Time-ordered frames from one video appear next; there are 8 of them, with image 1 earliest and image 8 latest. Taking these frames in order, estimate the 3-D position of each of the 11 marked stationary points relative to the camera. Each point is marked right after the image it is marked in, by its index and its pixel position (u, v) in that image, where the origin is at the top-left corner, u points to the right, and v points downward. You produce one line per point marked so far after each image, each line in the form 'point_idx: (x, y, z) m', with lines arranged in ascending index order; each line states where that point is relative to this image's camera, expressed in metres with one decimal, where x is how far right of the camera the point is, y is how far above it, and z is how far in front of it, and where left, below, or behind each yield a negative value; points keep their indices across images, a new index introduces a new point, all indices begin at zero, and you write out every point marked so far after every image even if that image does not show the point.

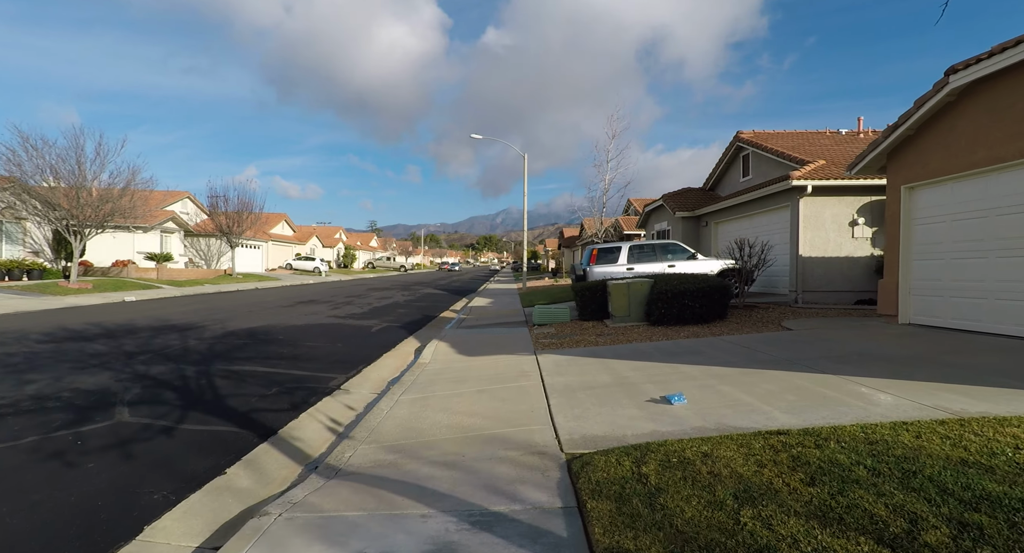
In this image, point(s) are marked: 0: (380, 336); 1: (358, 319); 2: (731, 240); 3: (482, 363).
0: (-3.2, -1.5, +11.8) m
1: (-4.7, -1.3, +14.9) m
2: (+7.6, +1.2, +16.6) m
3: (-0.5, -1.5, +8.4) m
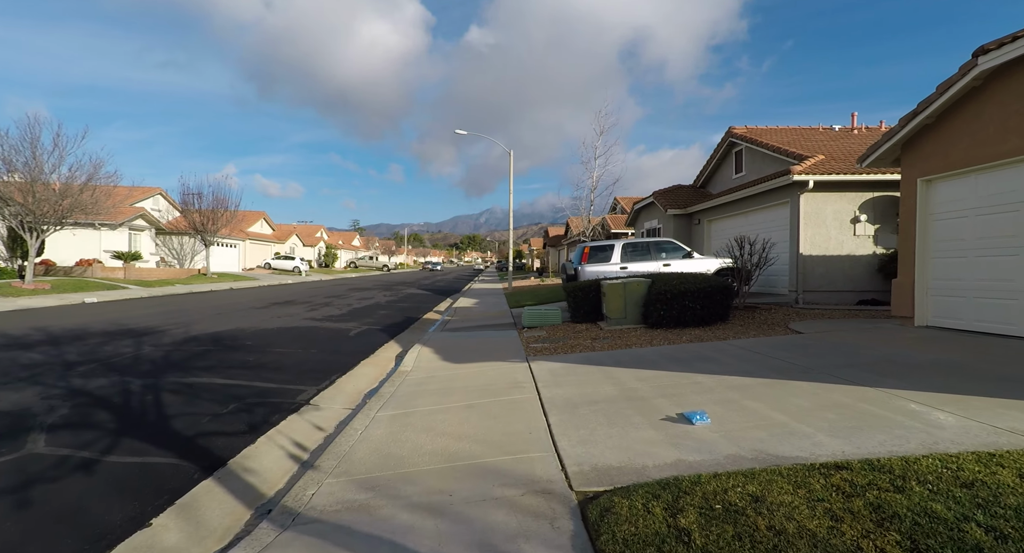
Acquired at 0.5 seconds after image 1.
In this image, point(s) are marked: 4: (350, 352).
0: (-3.5, -1.5, +11.0) m
1: (-5.1, -1.3, +14.0) m
2: (+7.1, +1.3, +16.1) m
3: (-0.7, -1.5, +7.6) m
4: (-3.2, -1.5, +9.5) m
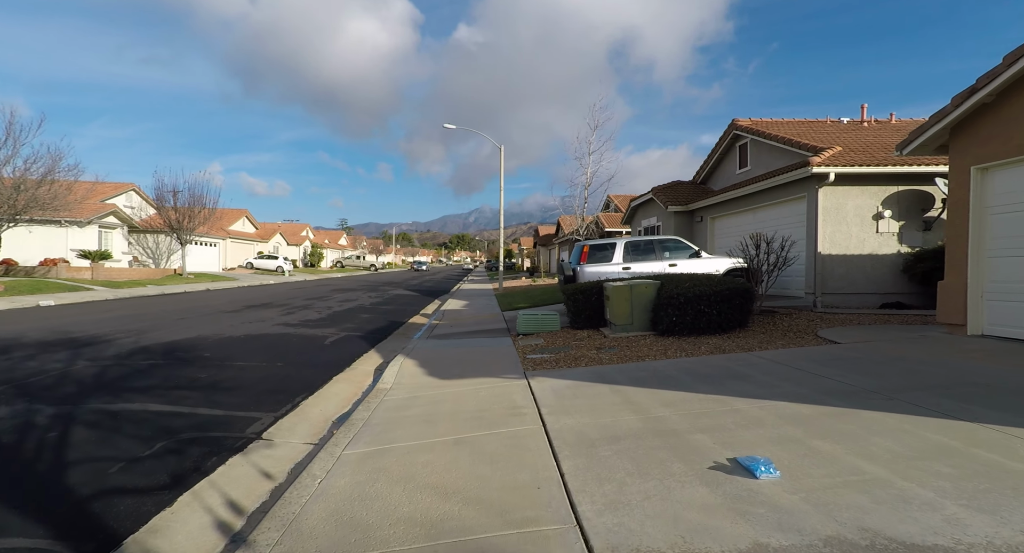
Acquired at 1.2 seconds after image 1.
0: (-3.6, -1.5, +9.9) m
1: (-5.2, -1.3, +12.8) m
2: (+6.9, +1.2, +15.2) m
3: (-0.7, -1.5, +6.6) m
4: (-3.2, -1.5, +8.3) m
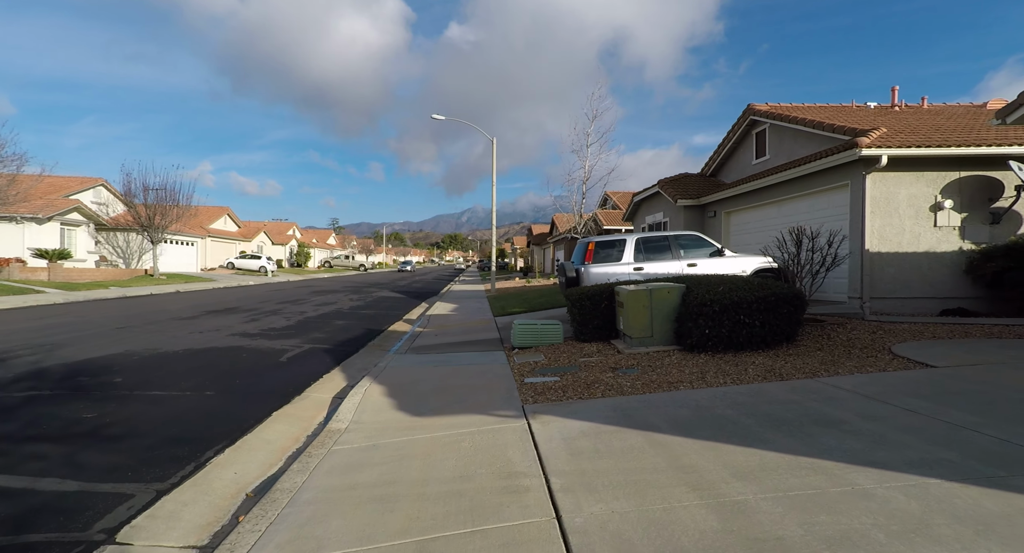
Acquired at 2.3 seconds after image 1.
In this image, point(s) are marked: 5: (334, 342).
0: (-3.7, -1.6, +8.1) m
1: (-5.4, -1.4, +11.0) m
2: (+6.7, +1.2, +13.6) m
3: (-0.7, -1.6, +4.8) m
4: (-3.3, -1.6, +6.5) m
5: (-4.0, -1.5, +11.1) m
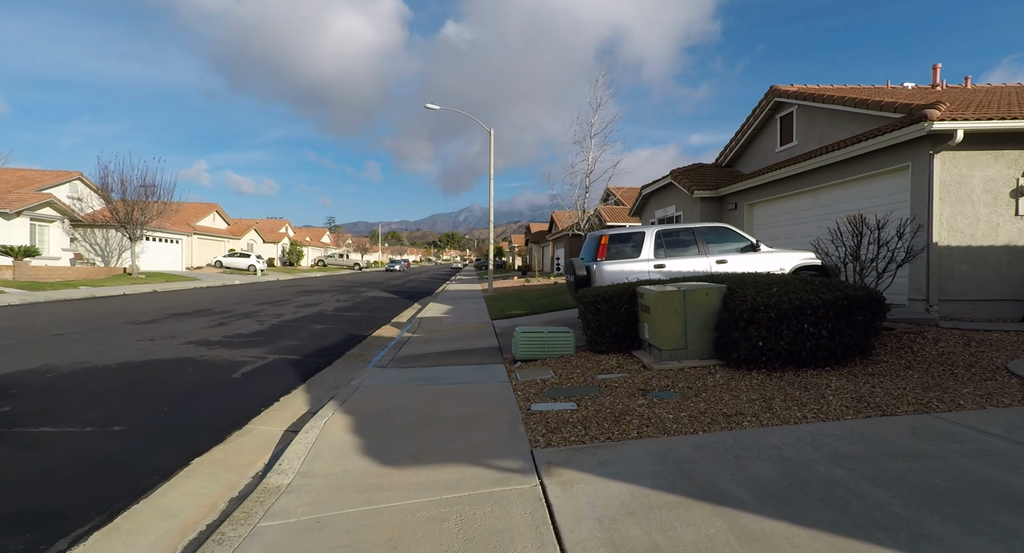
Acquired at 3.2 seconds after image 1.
0: (-3.7, -1.5, +6.6) m
1: (-5.4, -1.4, +9.5) m
2: (+6.7, +1.2, +12.1) m
3: (-0.7, -1.6, +3.3) m
4: (-3.3, -1.5, +5.0) m
5: (-4.0, -1.5, +9.6) m
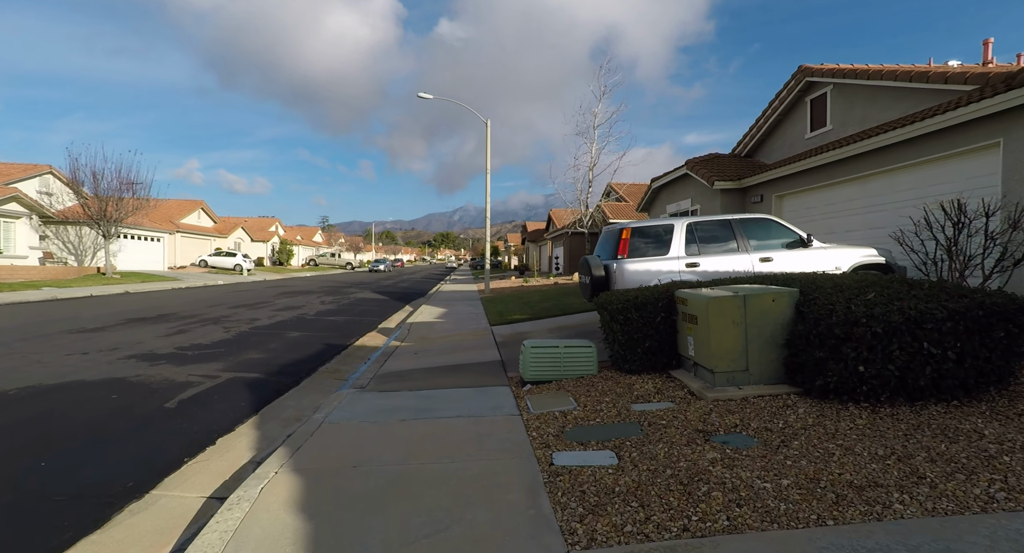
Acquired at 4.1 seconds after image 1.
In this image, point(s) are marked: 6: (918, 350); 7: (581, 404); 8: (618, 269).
0: (-3.6, -1.6, +5.1) m
1: (-5.3, -1.4, +7.9) m
2: (+6.8, +1.2, +10.7) m
3: (-0.5, -1.6, +1.8) m
4: (-3.1, -1.6, +3.5) m
5: (-3.9, -1.5, +8.0) m
6: (+3.4, -0.6, +4.1) m
7: (+0.7, -1.4, +5.3) m
8: (+1.8, +0.1, +8.1) m
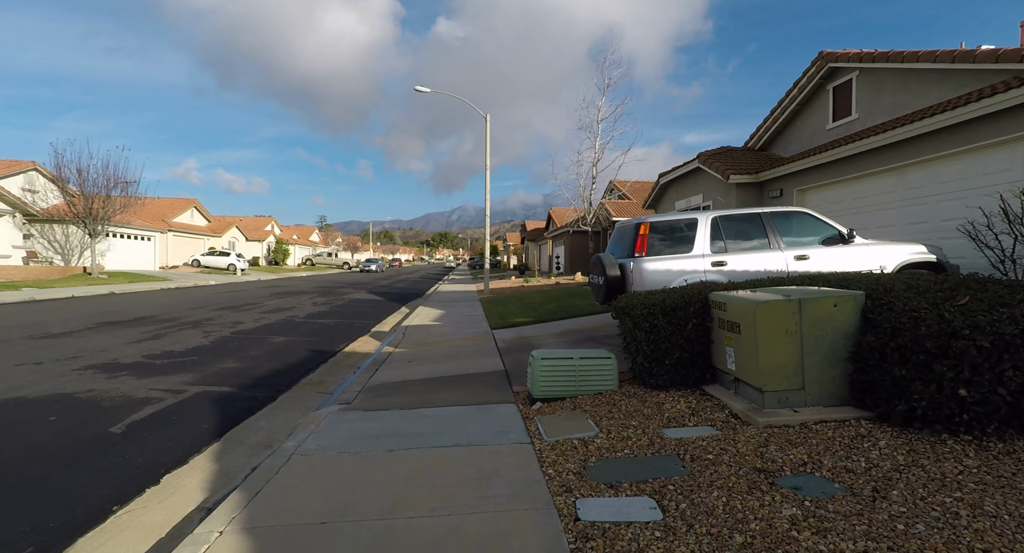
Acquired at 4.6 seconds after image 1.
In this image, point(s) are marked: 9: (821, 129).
0: (-3.5, -1.6, +4.2) m
1: (-5.2, -1.4, +7.1) m
2: (+6.8, +1.2, +9.9) m
3: (-0.5, -1.6, +1.0) m
4: (-3.1, -1.6, +2.6) m
5: (-3.9, -1.5, +7.2) m
6: (+3.5, -0.6, +3.2) m
7: (+0.8, -1.4, +4.4) m
8: (+1.9, +0.1, +7.2) m
9: (+7.9, +3.8, +12.6) m
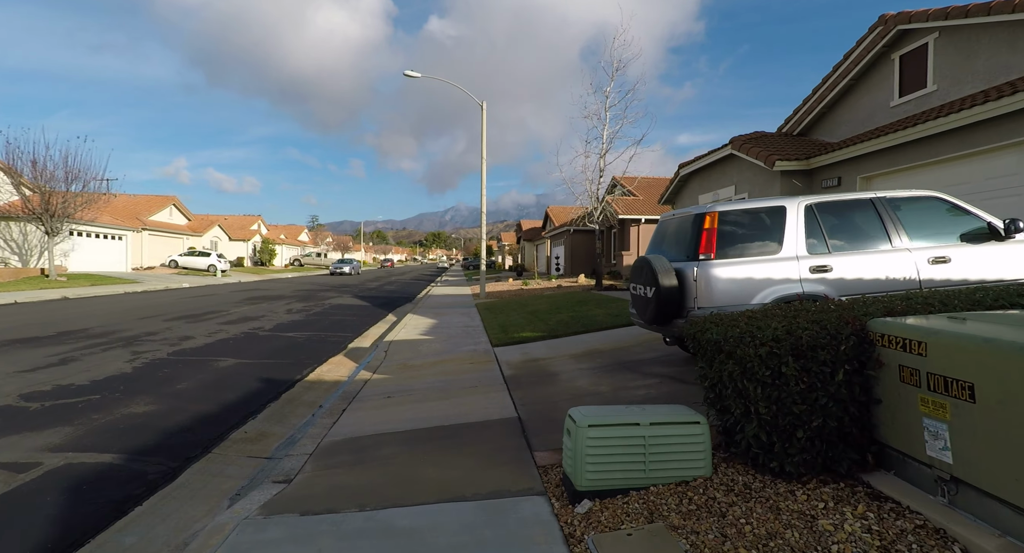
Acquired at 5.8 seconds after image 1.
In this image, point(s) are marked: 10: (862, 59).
0: (-3.2, -1.7, +2.0) m
1: (-5.0, -1.5, +4.9) m
2: (+7.0, +1.1, +7.9) m
3: (-0.2, -1.7, -1.1) m
4: (-2.8, -1.7, +0.5) m
5: (-3.7, -1.6, +5.0) m
6: (+3.7, -0.7, +1.2) m
7: (+1.1, -1.5, +2.3) m
8: (+2.0, 0.0, +5.2) m
9: (+8.1, +3.7, +10.6) m
10: (+7.7, +4.8, +10.6) m
